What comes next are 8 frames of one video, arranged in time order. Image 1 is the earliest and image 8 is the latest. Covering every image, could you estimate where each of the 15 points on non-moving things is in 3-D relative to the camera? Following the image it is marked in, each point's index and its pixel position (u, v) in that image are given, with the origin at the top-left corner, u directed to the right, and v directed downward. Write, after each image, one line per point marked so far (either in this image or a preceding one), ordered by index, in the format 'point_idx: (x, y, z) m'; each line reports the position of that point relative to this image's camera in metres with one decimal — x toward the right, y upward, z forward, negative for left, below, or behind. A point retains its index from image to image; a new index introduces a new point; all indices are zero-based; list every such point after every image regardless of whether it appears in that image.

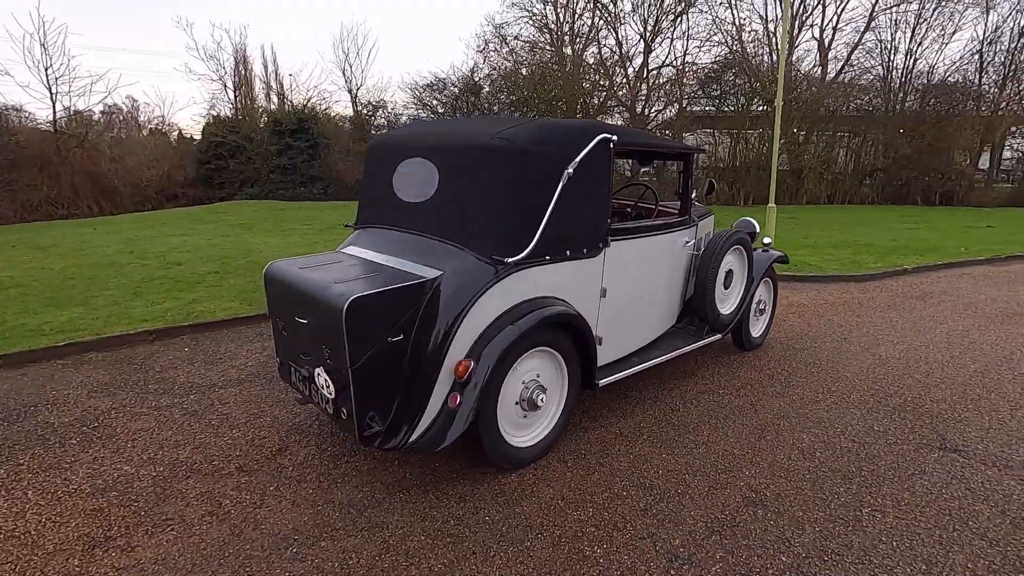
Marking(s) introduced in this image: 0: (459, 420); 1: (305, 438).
0: (-0.3, -0.7, +2.7) m
1: (-1.3, -1.0, +3.4) m
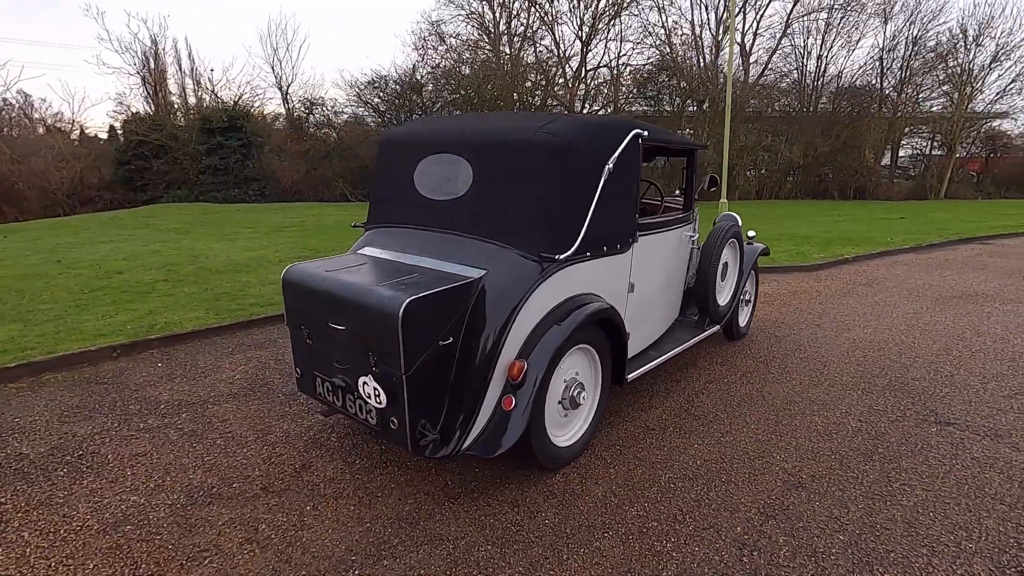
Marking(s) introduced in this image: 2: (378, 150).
0: (0.0, -0.7, +2.6) m
1: (-1.1, -1.0, +3.2) m
2: (-0.8, +0.9, +3.5) m
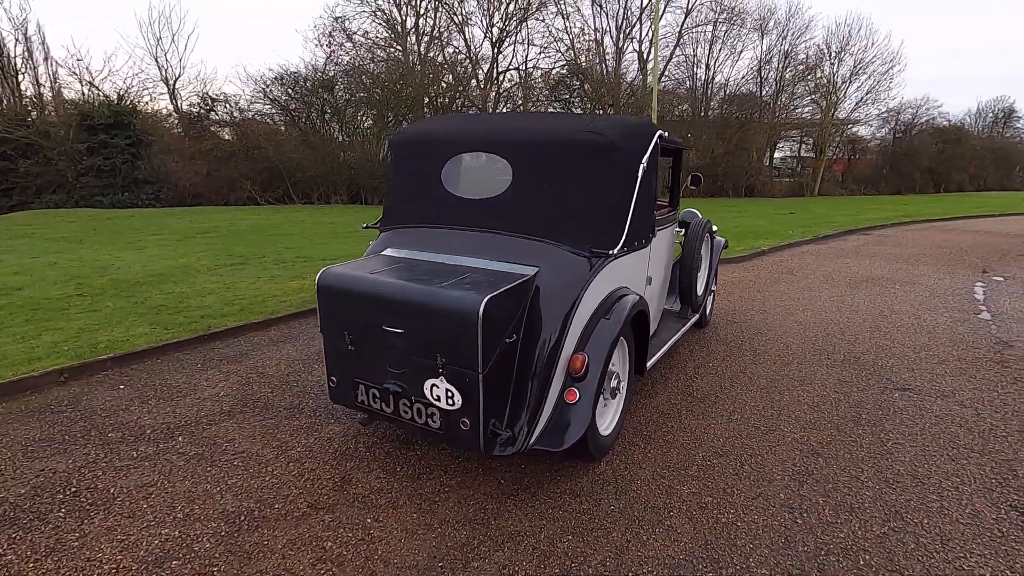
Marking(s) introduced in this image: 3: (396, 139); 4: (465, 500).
0: (+0.3, -0.6, +2.7) m
1: (-0.9, -1.0, +3.1) m
2: (-0.7, +0.9, +3.4) m
3: (-0.7, +1.0, +3.4) m
4: (-0.2, -1.1, +2.8) m
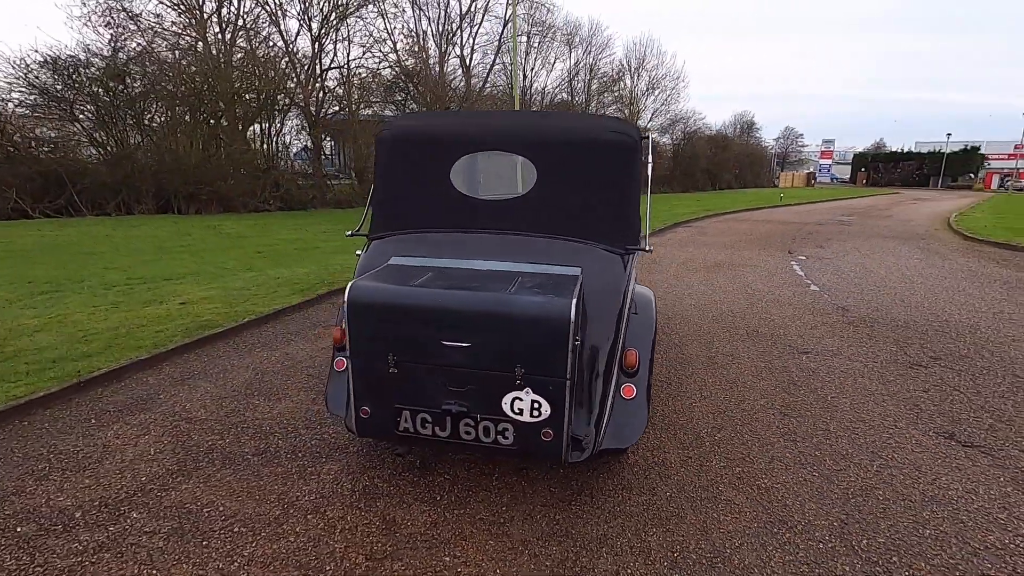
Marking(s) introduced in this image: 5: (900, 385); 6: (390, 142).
0: (+0.6, -0.6, +2.7) m
1: (-0.6, -1.1, +2.8) m
2: (-0.7, +0.8, +3.1) m
3: (-0.7, +0.9, +3.1) m
4: (+0.1, -1.1, +2.6) m
5: (+3.1, -0.8, +4.3) m
6: (-0.7, +0.9, +3.1) m
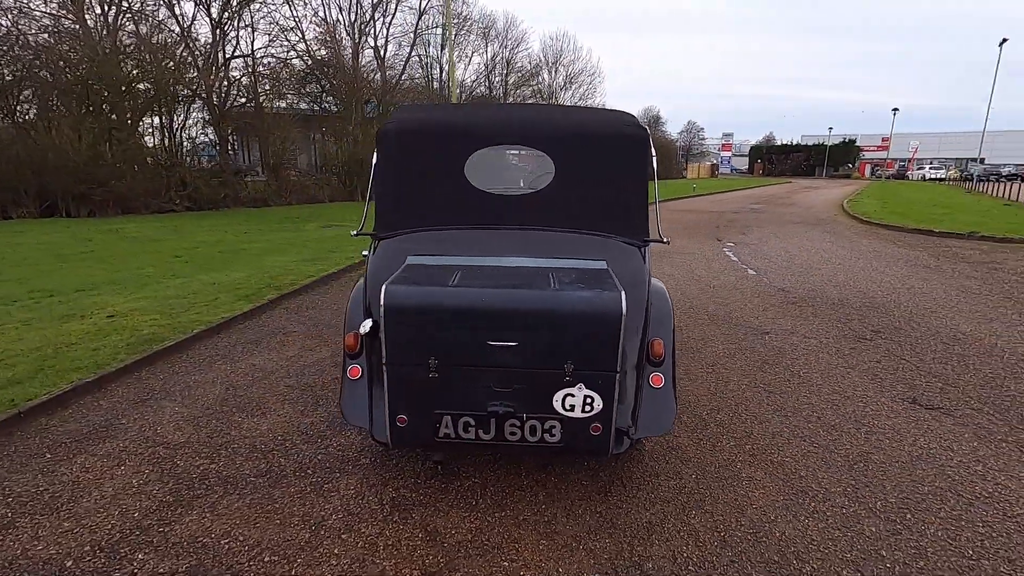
0: (+0.8, -0.6, +2.8) m
1: (-0.4, -1.1, +2.7) m
2: (-0.6, +0.8, +3.0) m
3: (-0.6, +0.9, +3.0) m
4: (+0.3, -1.1, +2.6) m
5: (+3.0, -0.6, +4.7) m
6: (-0.6, +0.8, +3.0) m
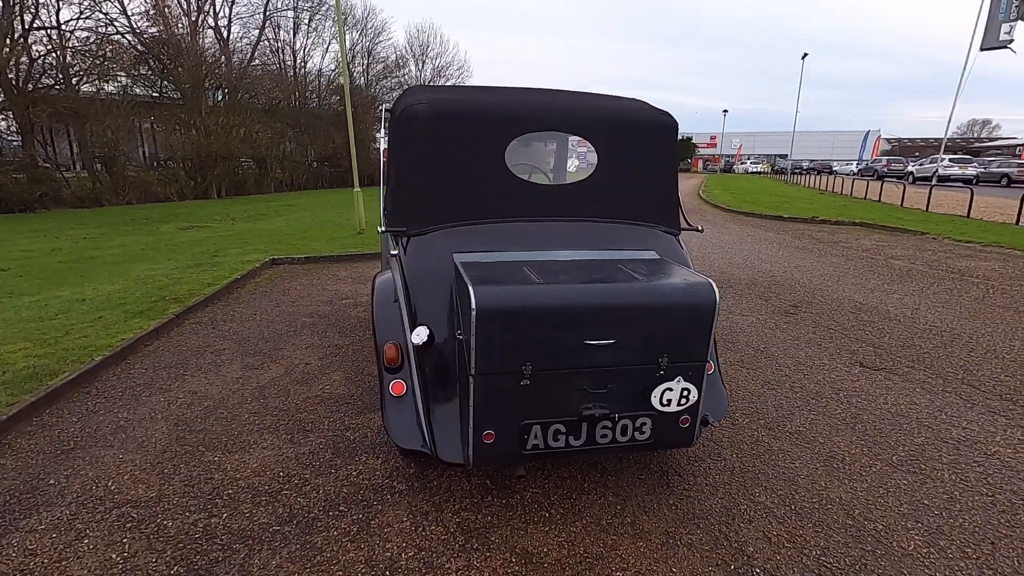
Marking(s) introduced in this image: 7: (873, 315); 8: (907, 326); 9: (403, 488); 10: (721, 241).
0: (+1.1, -0.5, +2.8) m
1: (0.0, -1.1, +2.4) m
2: (-0.4, +0.8, +2.7) m
3: (-0.4, +0.9, +2.7) m
4: (+0.7, -1.0, +2.6) m
5: (+2.8, -0.4, +5.2) m
6: (-0.4, +0.8, +2.7) m
7: (+3.9, -0.3, +5.7) m
8: (+3.9, -0.4, +5.4) m
9: (-0.6, -1.0, +2.7) m
10: (+4.4, +1.0, +11.2) m
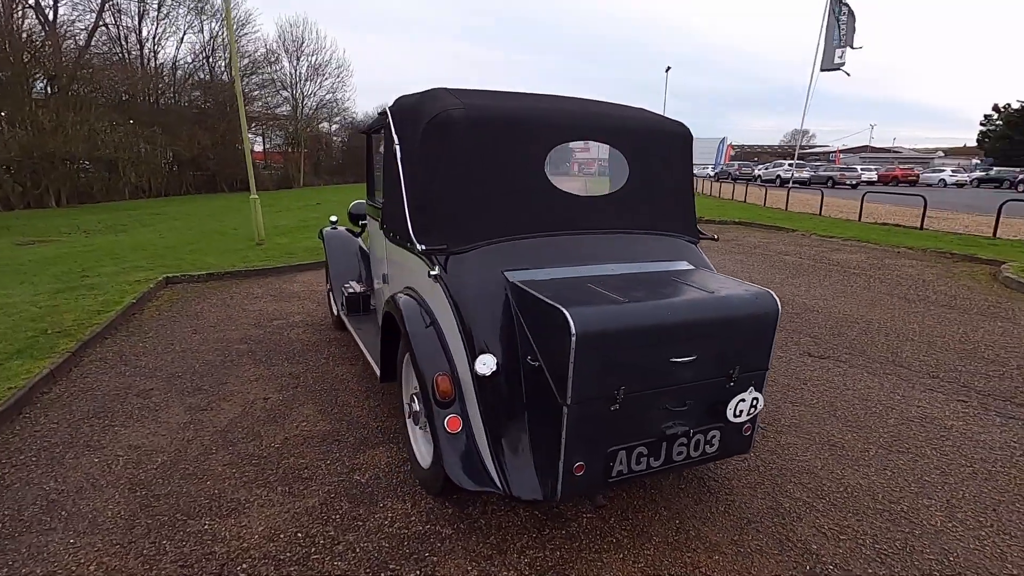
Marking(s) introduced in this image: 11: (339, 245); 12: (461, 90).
0: (+1.2, -0.5, +2.9) m
1: (+0.3, -1.2, +2.3) m
2: (-0.3, +0.7, +2.4) m
3: (-0.2, +0.8, +2.4) m
4: (+0.9, -1.1, +2.6) m
5: (+2.4, -0.4, +5.6) m
6: (-0.2, +0.7, +2.4) m
7: (+3.3, -0.2, +6.4) m
8: (+3.5, -0.3, +6.0) m
9: (-0.3, -1.1, +2.5) m
10: (+2.6, +1.0, +11.8) m
11: (-1.7, +0.4, +5.3) m
12: (-0.2, +0.9, +2.6) m
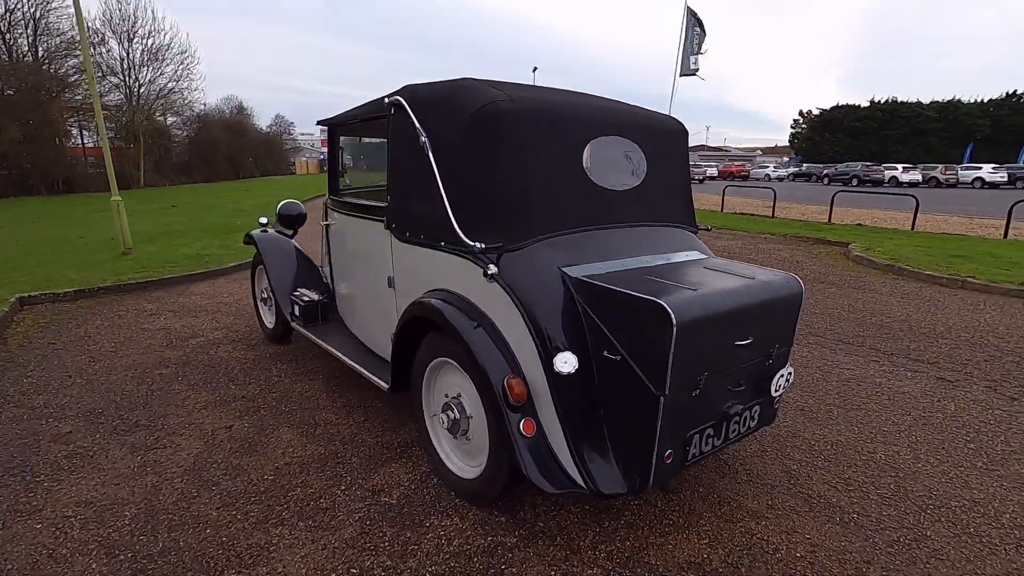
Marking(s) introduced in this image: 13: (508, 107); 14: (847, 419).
0: (+1.3, -0.5, +3.2) m
1: (+0.6, -1.1, +2.3) m
2: (-0.1, +0.7, +2.3) m
3: (0.0, +0.8, +2.3) m
4: (+1.1, -1.0, +2.8) m
5: (+1.8, -0.3, +6.1) m
6: (0.0, +0.7, +2.3) m
7: (+2.6, 0.0, +7.0) m
8: (+2.8, -0.1, +6.7) m
9: (0.0, -1.1, +2.4) m
10: (+0.5, +1.2, +12.1) m
11: (-2.1, +0.4, +4.8) m
12: (-0.1, +0.9, +2.5) m
13: (0.0, +0.8, +2.3) m
14: (+2.2, -0.9, +3.5) m
